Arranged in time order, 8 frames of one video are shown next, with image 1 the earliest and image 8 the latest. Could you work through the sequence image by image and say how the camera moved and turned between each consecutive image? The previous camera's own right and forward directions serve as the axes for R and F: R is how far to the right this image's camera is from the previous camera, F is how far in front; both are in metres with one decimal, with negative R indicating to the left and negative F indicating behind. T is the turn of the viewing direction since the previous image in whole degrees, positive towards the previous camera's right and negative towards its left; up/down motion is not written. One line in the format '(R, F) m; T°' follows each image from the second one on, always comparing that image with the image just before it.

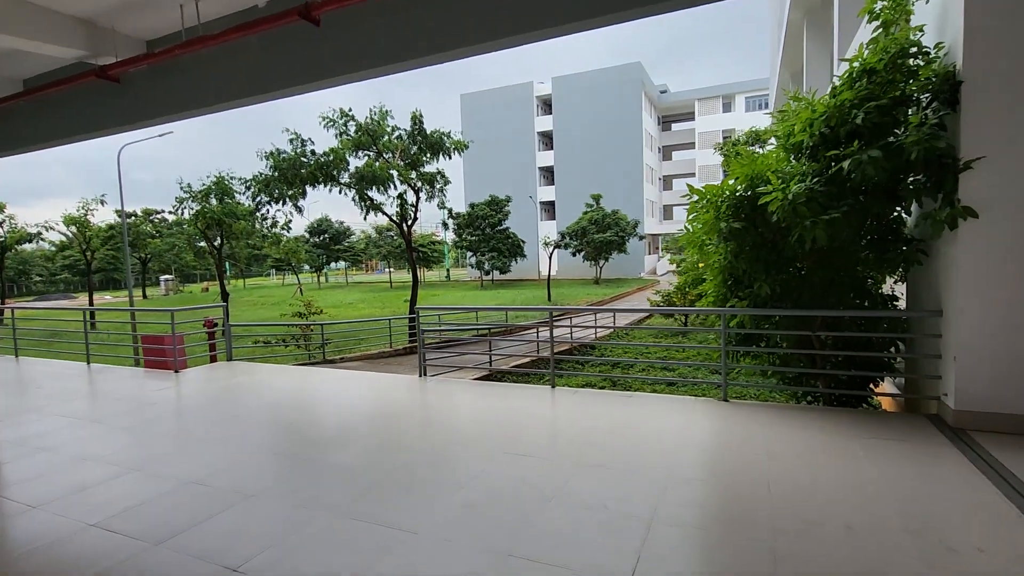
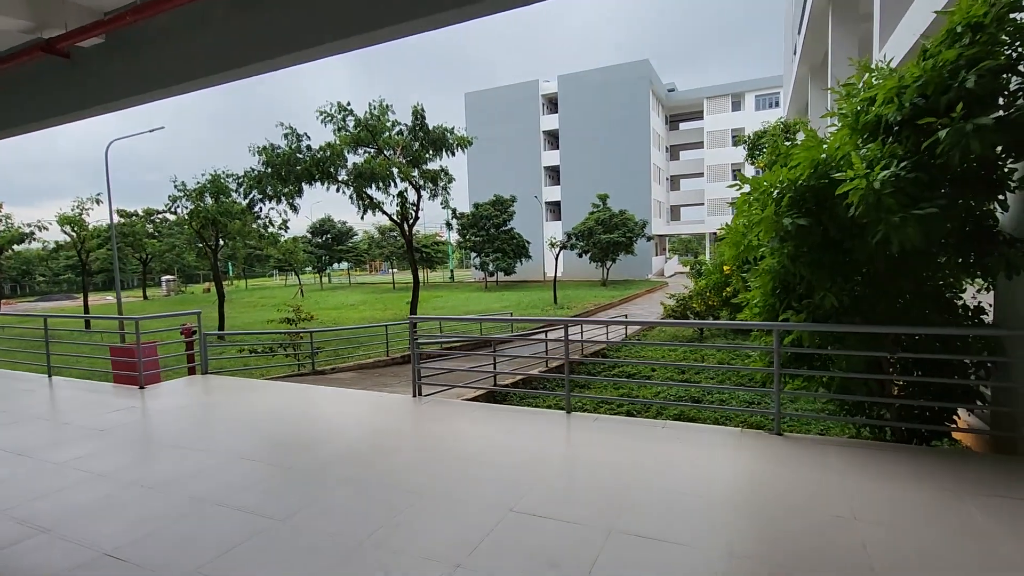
(0.0, +0.7) m; -1°
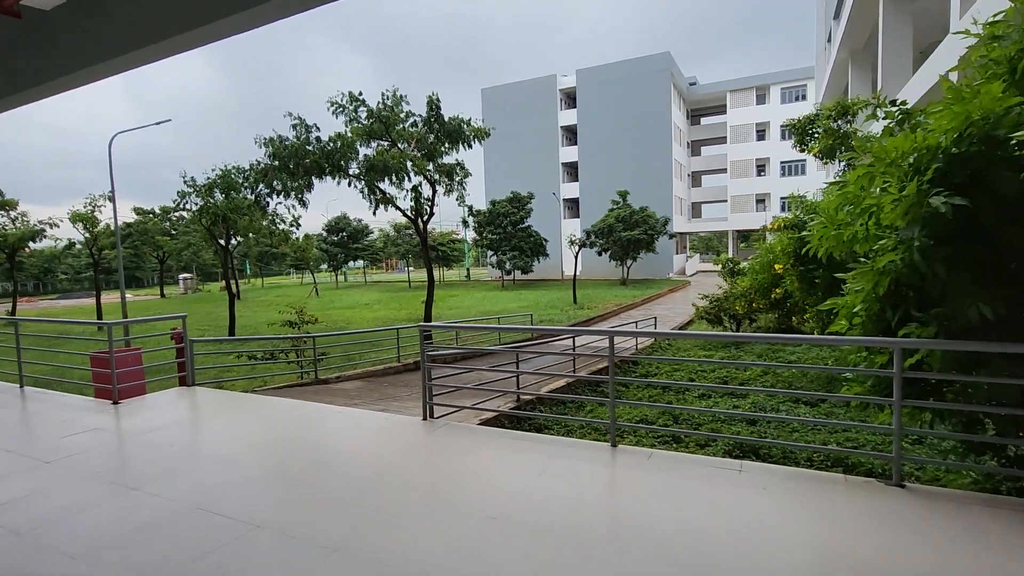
(-0.1, +0.8) m; -2°
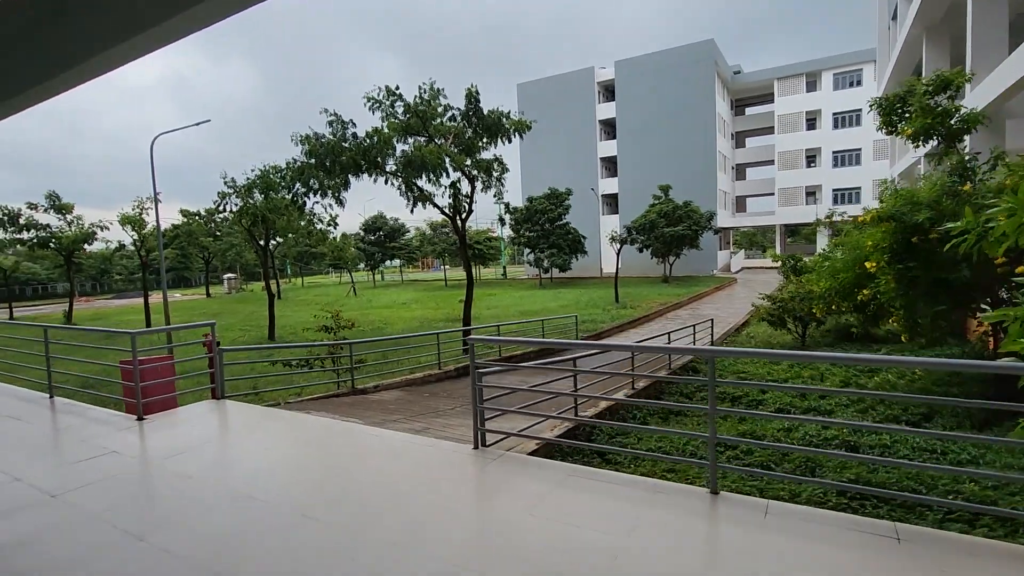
(-0.2, +0.6) m; -4°
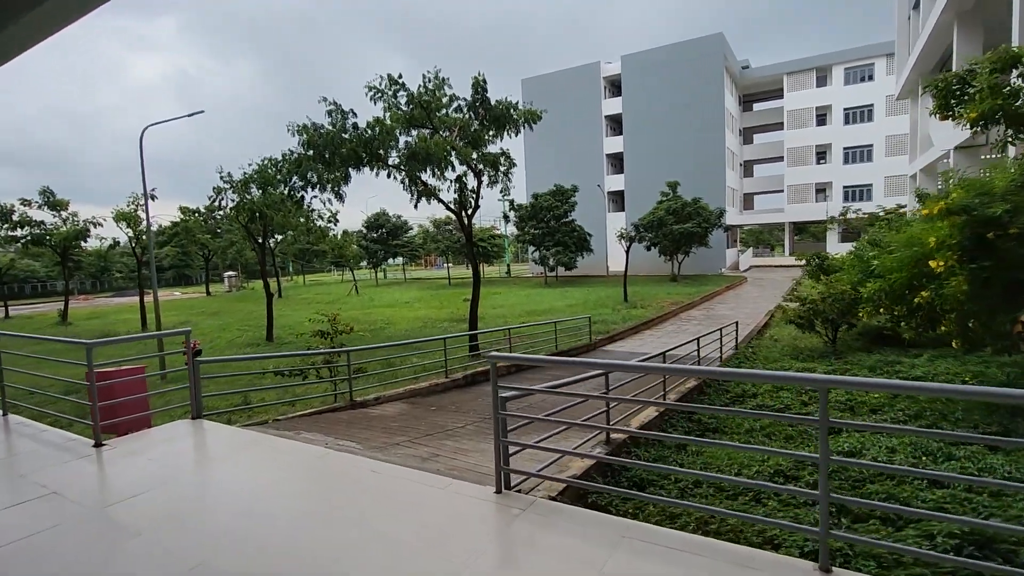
(-0.2, +0.7) m; 0°
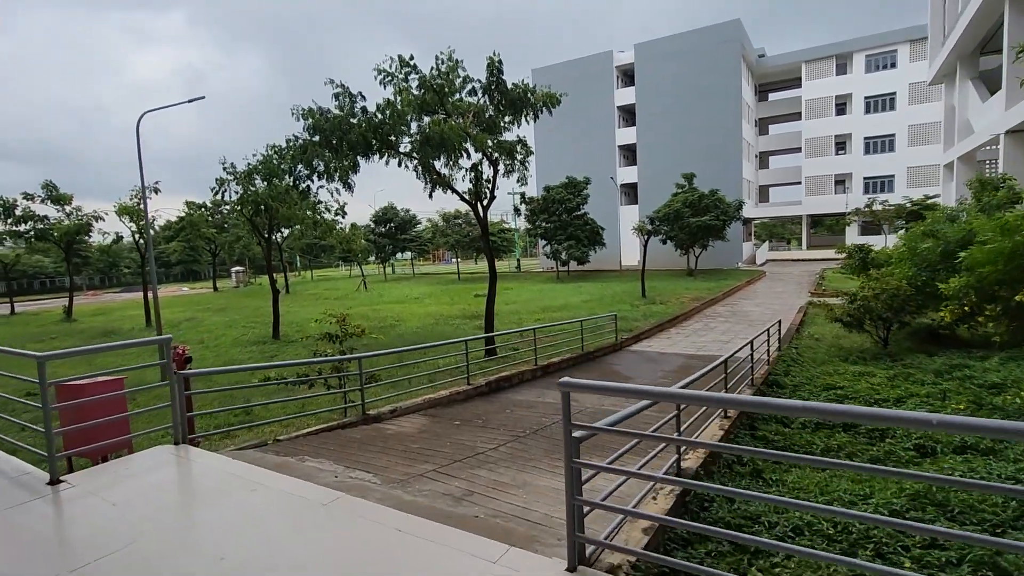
(-0.3, +0.8) m; -1°
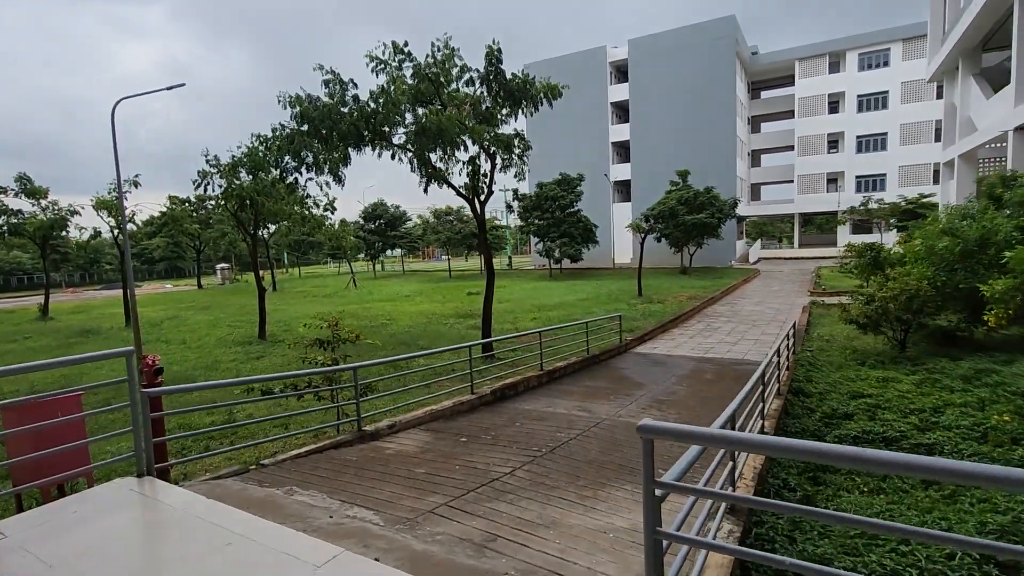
(-0.2, +0.5) m; +1°
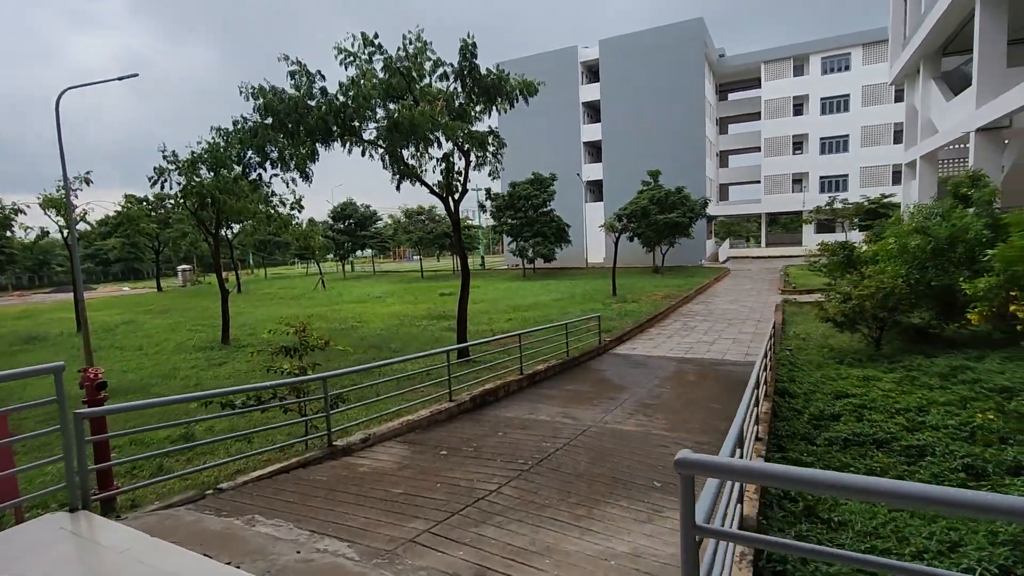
(-0.1, +0.3) m; +3°
